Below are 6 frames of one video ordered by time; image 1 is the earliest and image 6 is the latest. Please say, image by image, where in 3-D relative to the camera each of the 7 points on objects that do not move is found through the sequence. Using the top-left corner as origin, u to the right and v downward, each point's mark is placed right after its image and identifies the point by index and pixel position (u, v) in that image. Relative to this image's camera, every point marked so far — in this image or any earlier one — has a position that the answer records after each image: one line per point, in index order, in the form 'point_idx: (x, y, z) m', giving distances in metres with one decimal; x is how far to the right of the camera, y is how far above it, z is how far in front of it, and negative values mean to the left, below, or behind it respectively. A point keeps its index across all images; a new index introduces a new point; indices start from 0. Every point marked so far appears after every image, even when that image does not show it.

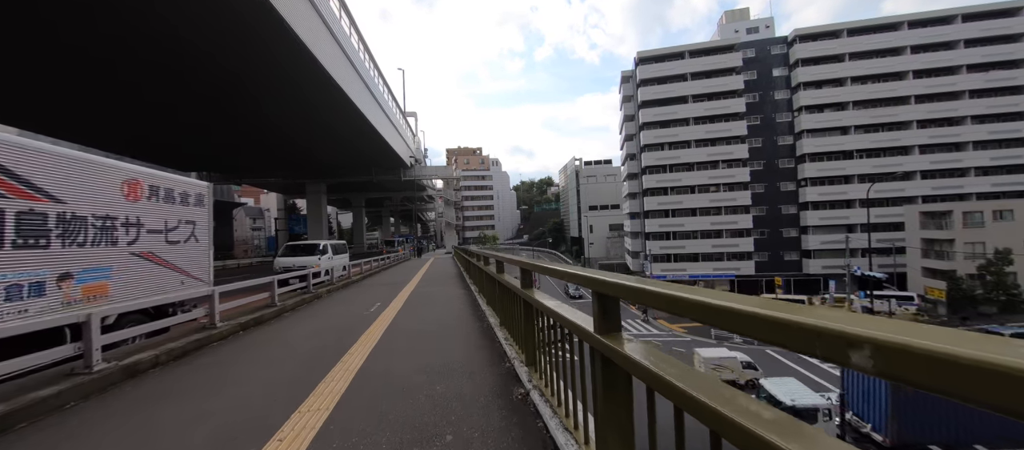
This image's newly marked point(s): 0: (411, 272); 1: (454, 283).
0: (-6.1, -2.9, +19.9) m
1: (-2.6, -2.6, +14.4) m
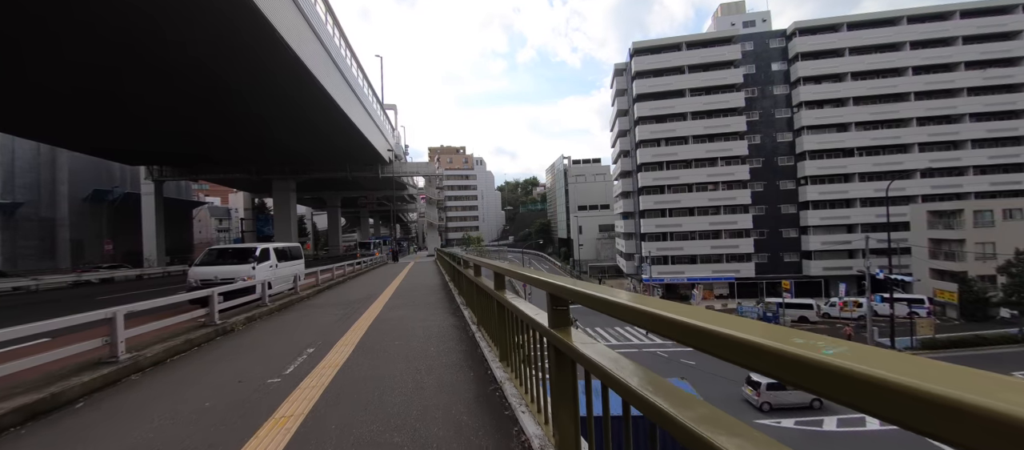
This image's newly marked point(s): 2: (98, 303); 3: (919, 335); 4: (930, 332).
0: (-6.6, -2.9, +17.4) m
1: (-2.8, -2.5, +12.0) m
2: (-15.8, -3.0, +12.6) m
3: (+20.0, -5.3, +16.2) m
4: (+20.5, -5.2, +16.1) m
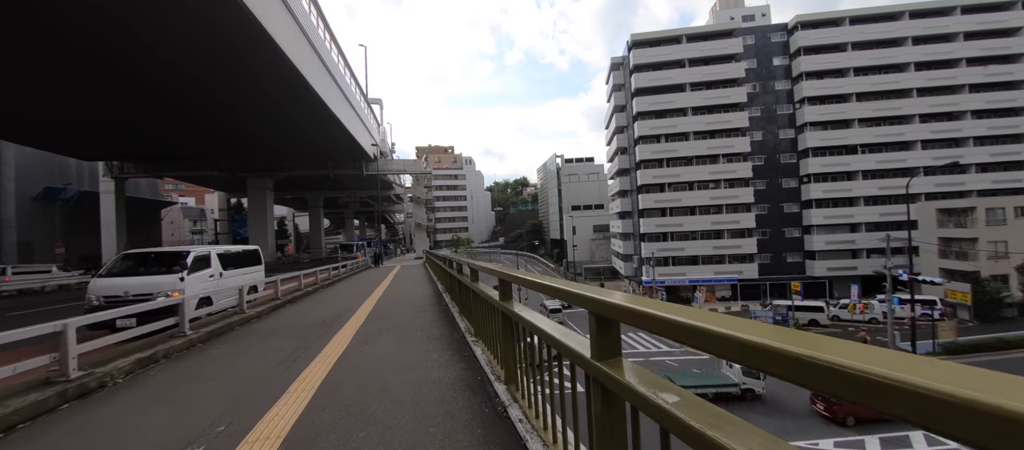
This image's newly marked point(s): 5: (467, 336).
0: (-6.7, -2.9, +15.7) m
1: (-2.7, -2.5, +10.4) m
2: (-15.8, -3.0, +10.5) m
3: (+19.9, -5.3, +15.3) m
4: (+20.4, -5.1, +15.3) m
5: (-0.9, -2.1, +6.4) m
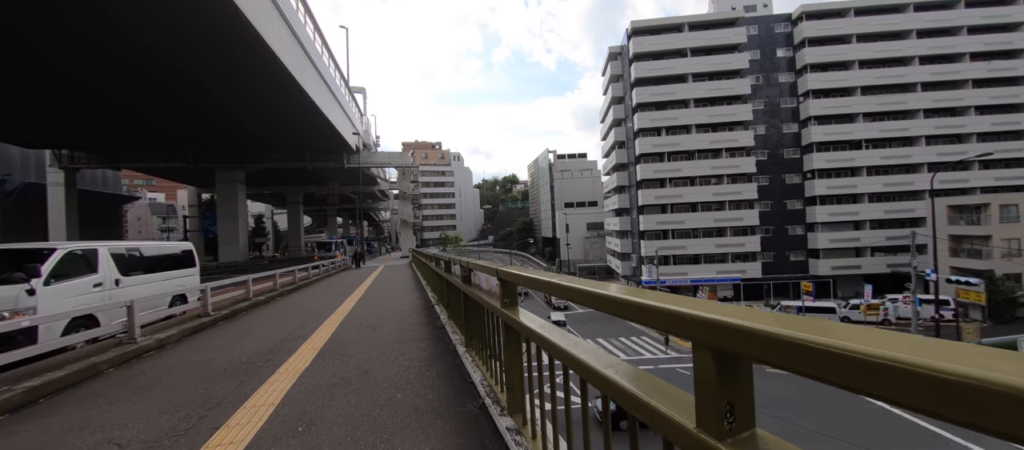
0: (-6.8, -2.7, +13.8) m
1: (-2.6, -2.3, +8.7) m
2: (-15.6, -2.8, +8.3) m
3: (+19.8, -5.1, +14.5) m
4: (+20.3, -4.9, +14.5) m
5: (-0.6, -2.0, +4.7) m
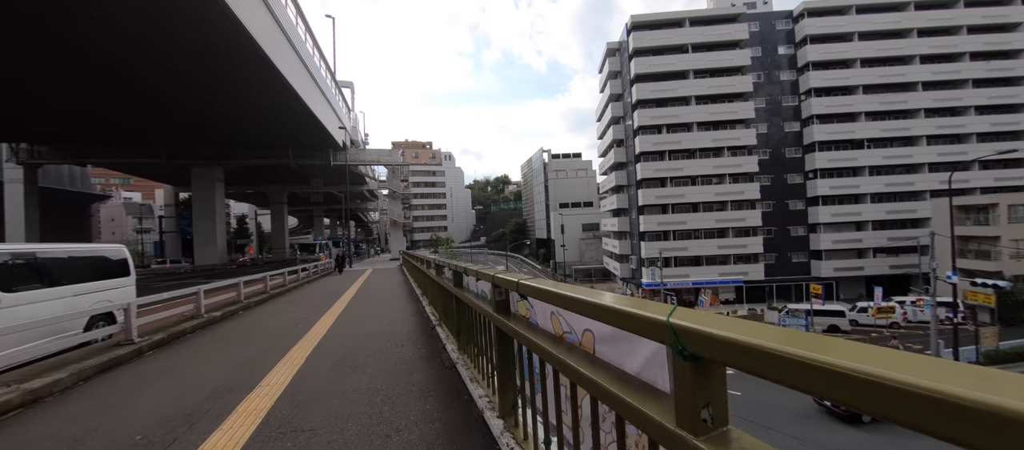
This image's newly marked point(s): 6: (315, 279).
0: (-6.8, -2.7, +12.5) m
1: (-2.4, -2.3, +7.5) m
2: (-15.4, -2.7, +6.7) m
3: (+19.9, -5.1, +14.0) m
4: (+20.3, -4.9, +13.9) m
5: (-0.3, -1.9, +3.6) m
6: (-11.5, -3.1, +19.1) m
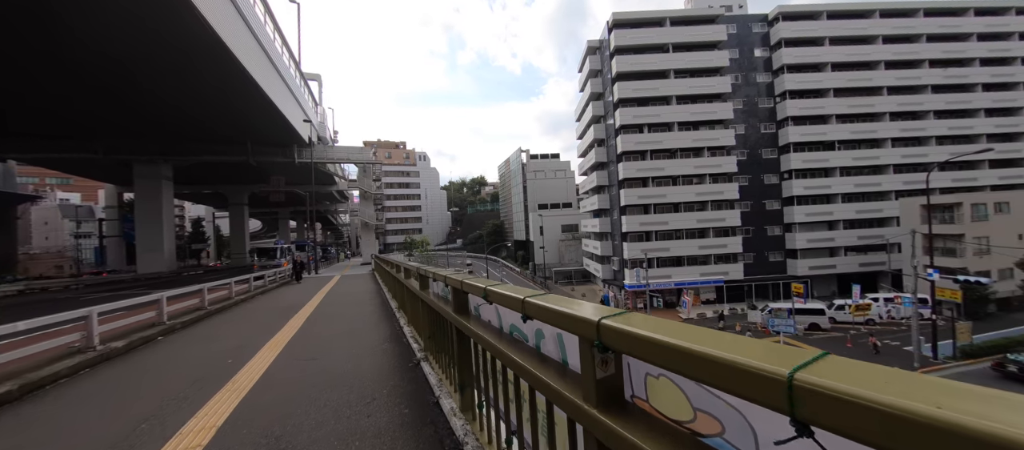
0: (-7.3, -2.7, +11.0) m
1: (-2.6, -2.3, +6.3) m
2: (-15.6, -2.8, +4.6) m
3: (+19.2, -5.0, +14.3) m
4: (+19.6, -4.9, +14.3) m
5: (-0.3, -1.9, +2.6) m
6: (-12.5, -3.3, +17.3) m
